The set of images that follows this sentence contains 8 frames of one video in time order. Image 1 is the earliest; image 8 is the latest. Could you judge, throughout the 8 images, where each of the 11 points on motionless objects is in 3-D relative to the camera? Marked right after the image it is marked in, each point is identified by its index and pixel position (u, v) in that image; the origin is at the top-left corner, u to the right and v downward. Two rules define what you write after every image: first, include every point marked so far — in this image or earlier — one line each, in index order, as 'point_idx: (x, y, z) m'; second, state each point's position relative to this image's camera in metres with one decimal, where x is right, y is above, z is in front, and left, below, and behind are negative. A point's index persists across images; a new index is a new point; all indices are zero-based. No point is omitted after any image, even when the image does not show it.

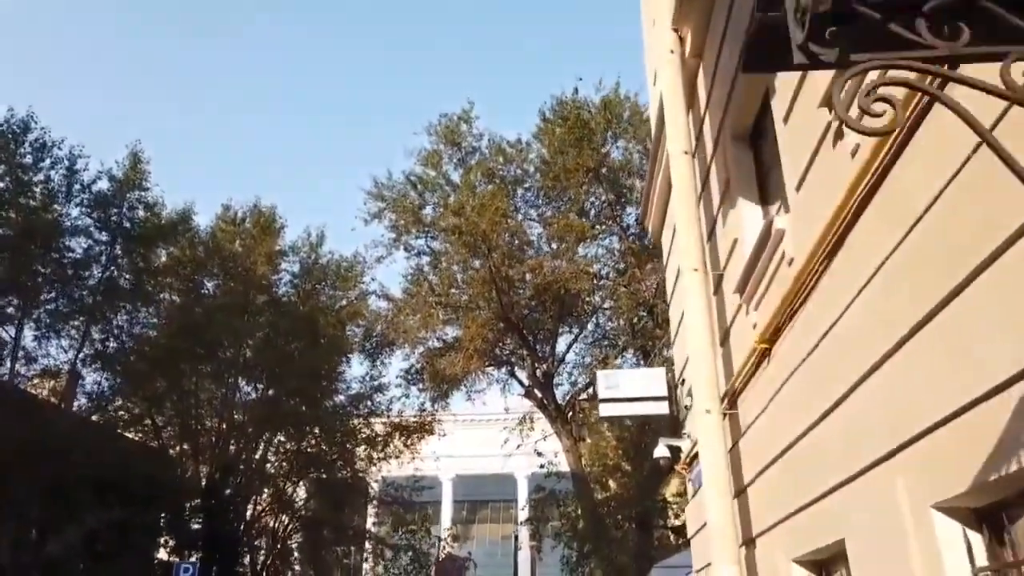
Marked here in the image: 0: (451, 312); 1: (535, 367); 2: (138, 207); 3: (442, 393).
0: (-1.5, -0.6, +18.8) m
1: (+0.6, -2.0, +19.3) m
2: (-9.7, +2.1, +19.5) m
3: (-1.8, -2.6, +19.4) m
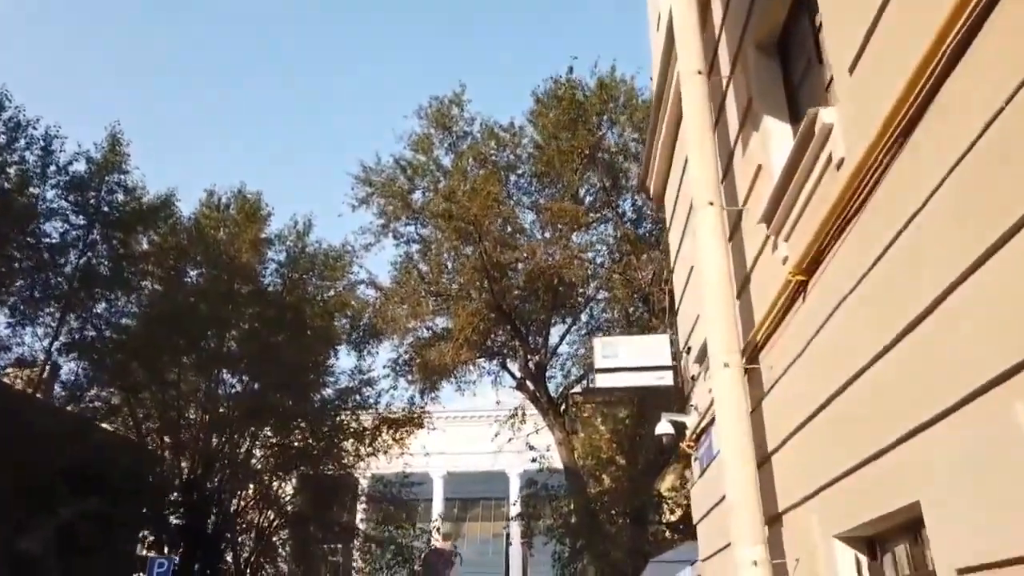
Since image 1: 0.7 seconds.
0: (-1.7, -0.3, +18.3) m
1: (+0.3, -1.7, +18.8) m
2: (-9.9, +2.5, +18.8) m
3: (-2.1, -2.3, +18.9) m
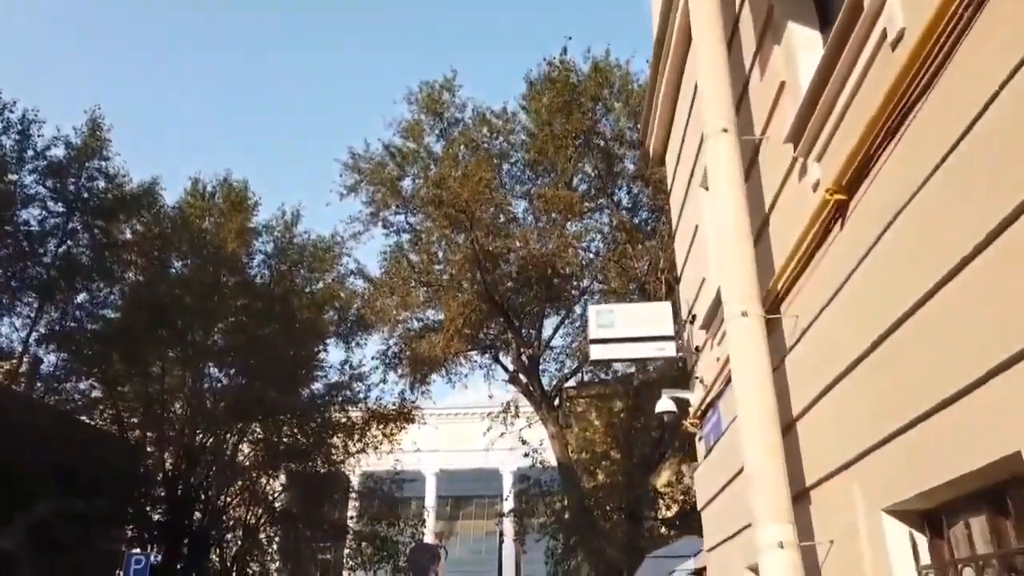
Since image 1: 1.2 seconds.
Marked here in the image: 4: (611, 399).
0: (-1.9, -0.1, +17.8) m
1: (+0.2, -1.5, +18.3) m
2: (-10.1, +2.7, +18.3) m
3: (-2.2, -2.1, +18.4) m
4: (+2.3, -2.7, +17.2) m
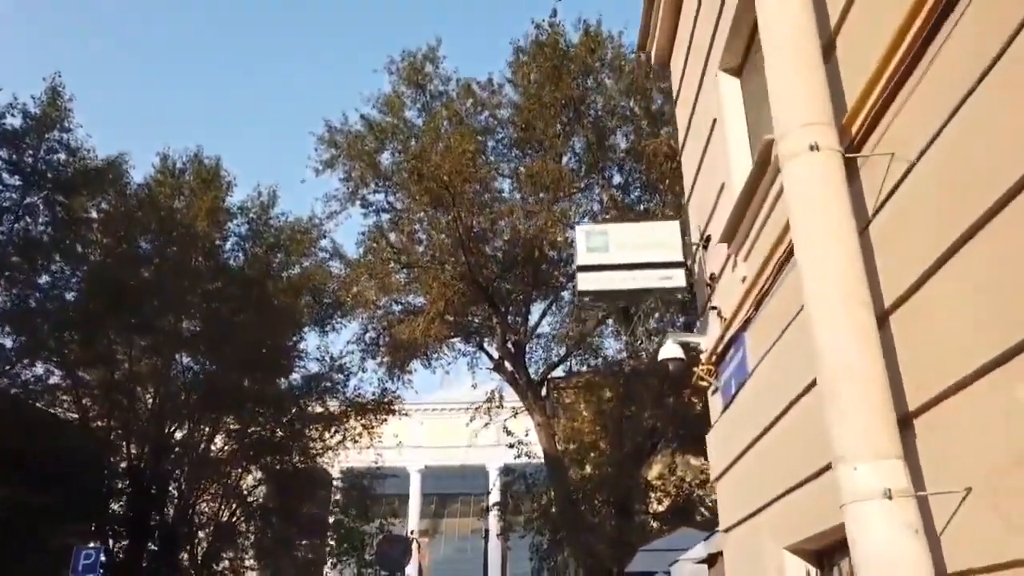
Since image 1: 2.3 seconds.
0: (-2.3, +0.3, +16.9) m
1: (-0.2, -1.1, +17.5) m
2: (-10.4, +3.2, +17.3) m
3: (-2.6, -1.7, +17.5) m
4: (+2.0, -2.3, +16.3) m
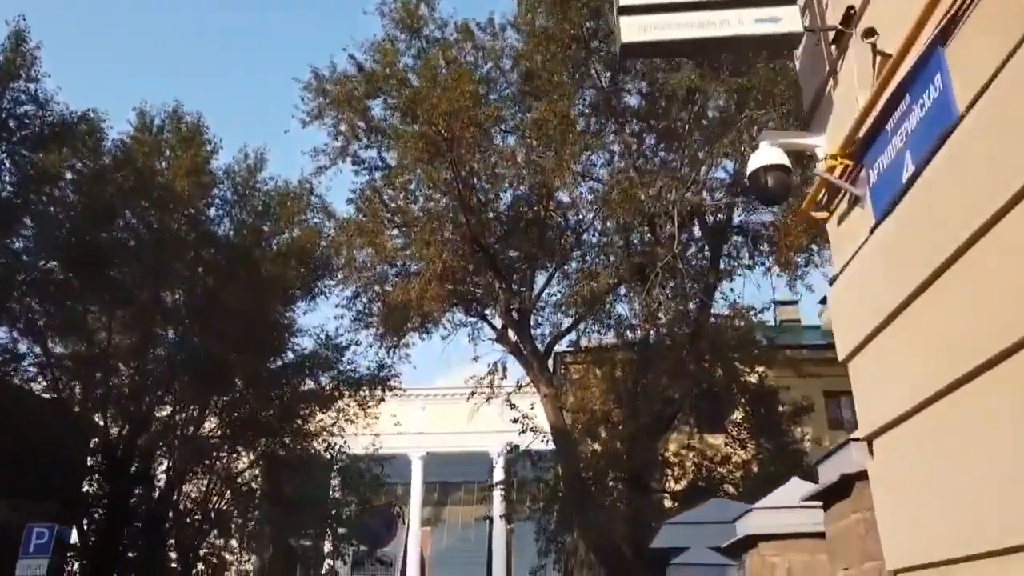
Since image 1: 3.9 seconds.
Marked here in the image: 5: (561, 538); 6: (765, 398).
0: (-2.2, +1.1, +15.6) m
1: (-0.1, -0.3, +16.1) m
2: (-10.3, +3.9, +16.0) m
3: (-2.5, -0.9, +16.2) m
4: (+2.1, -1.5, +15.0) m
5: (+1.0, -5.0, +15.0) m
6: (+5.2, -2.3, +15.6) m
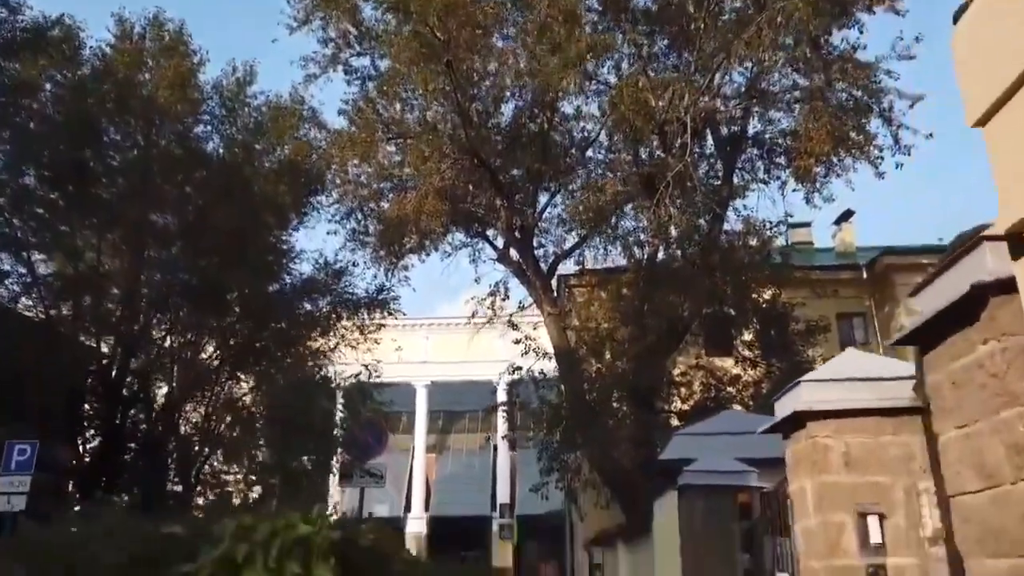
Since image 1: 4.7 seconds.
0: (-2.1, +2.8, +14.8) m
1: (-0.1, +1.4, +15.4) m
2: (-10.3, +5.6, +15.0) m
3: (-2.5, +0.8, +15.6) m
4: (+2.1, +0.1, +14.4) m
5: (+1.0, -3.3, +14.6) m
6: (+5.3, -0.6, +15.1) m
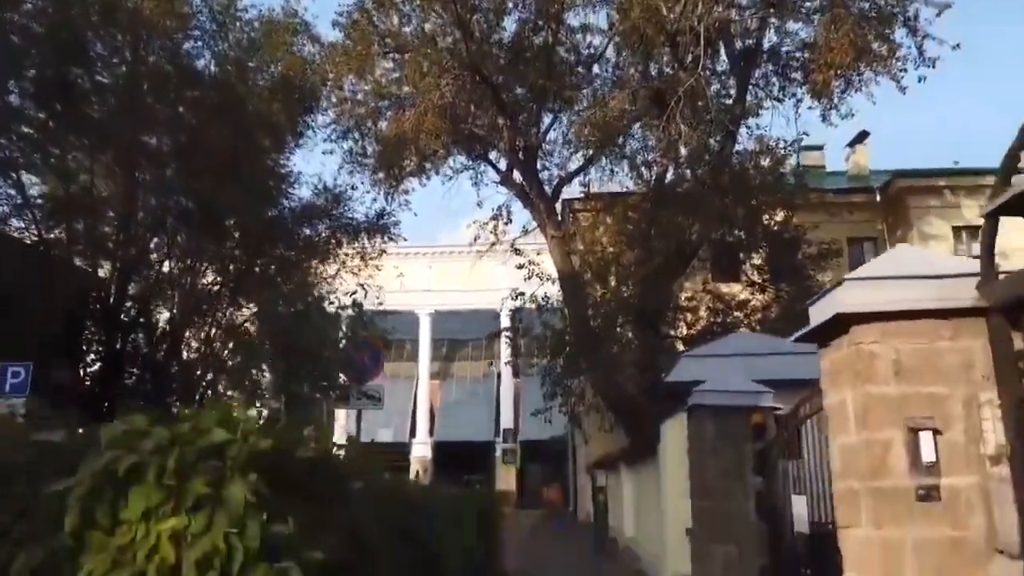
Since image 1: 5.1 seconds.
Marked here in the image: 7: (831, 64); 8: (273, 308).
0: (-2.1, +4.2, +14.1) m
1: (0.0, +2.9, +14.9) m
2: (-10.2, +7.1, +14.1) m
3: (-2.4, +2.3, +15.1) m
4: (+2.2, +1.6, +13.9) m
5: (+1.1, -1.9, +14.5) m
6: (+5.3, +0.9, +14.7) m
7: (+5.2, +3.6, +12.3) m
8: (-6.3, -0.5, +19.0) m
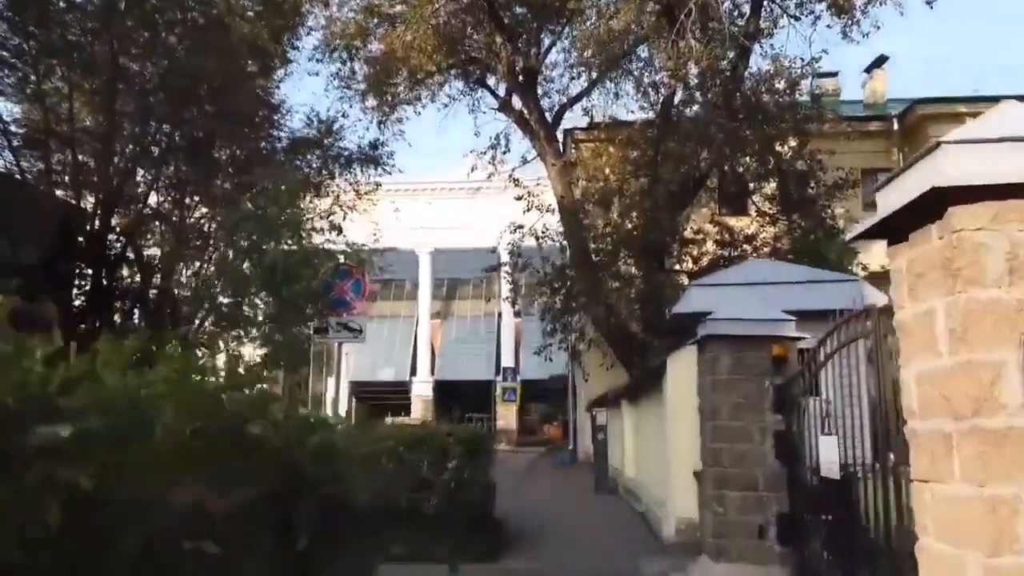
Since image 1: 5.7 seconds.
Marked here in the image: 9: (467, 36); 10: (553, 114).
0: (-2.1, +5.4, +13.1) m
1: (0.0, +4.2, +14.0) m
2: (-10.3, +8.3, +12.9) m
3: (-2.4, +3.6, +14.2) m
4: (+2.1, +2.8, +13.2) m
5: (+1.0, -0.6, +14.0) m
6: (+5.3, +2.2, +14.0) m
7: (+5.1, +4.7, +11.3) m
8: (-6.3, +1.1, +18.4) m
9: (-0.8, +4.6, +13.5) m
10: (+0.8, +3.3, +13.9) m
